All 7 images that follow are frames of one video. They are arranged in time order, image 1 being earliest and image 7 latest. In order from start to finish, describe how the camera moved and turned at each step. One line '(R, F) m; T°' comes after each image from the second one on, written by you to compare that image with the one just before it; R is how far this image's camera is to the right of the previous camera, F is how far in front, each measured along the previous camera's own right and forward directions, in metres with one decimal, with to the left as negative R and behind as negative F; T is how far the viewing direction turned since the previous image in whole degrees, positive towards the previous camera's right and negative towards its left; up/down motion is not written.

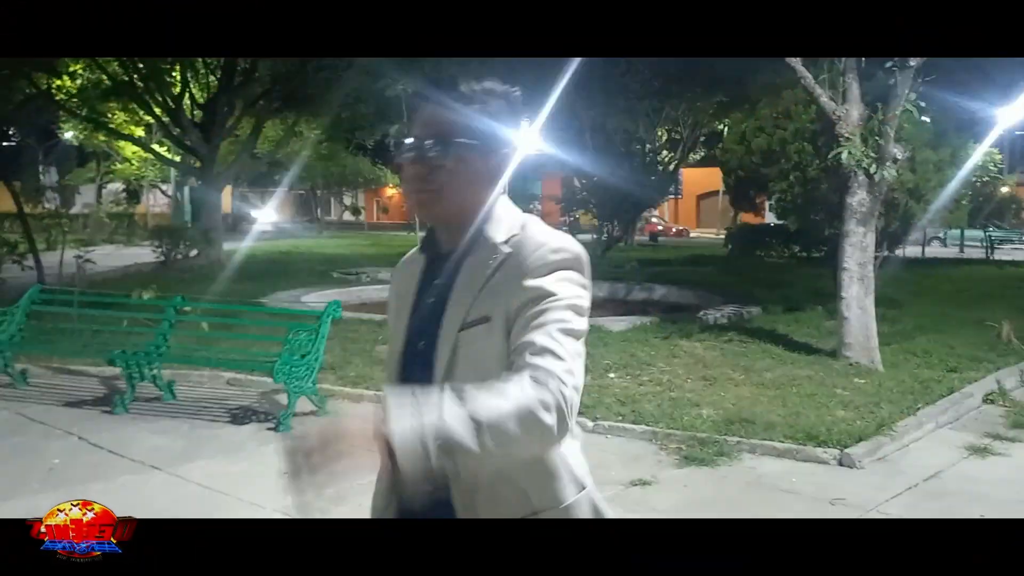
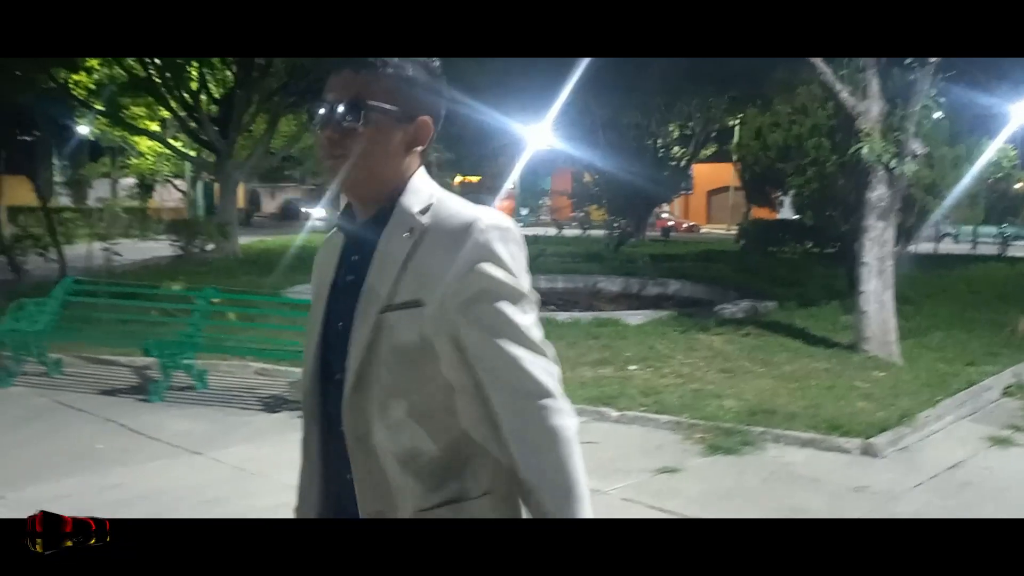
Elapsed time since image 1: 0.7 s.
(-0.1, -0.1) m; -1°
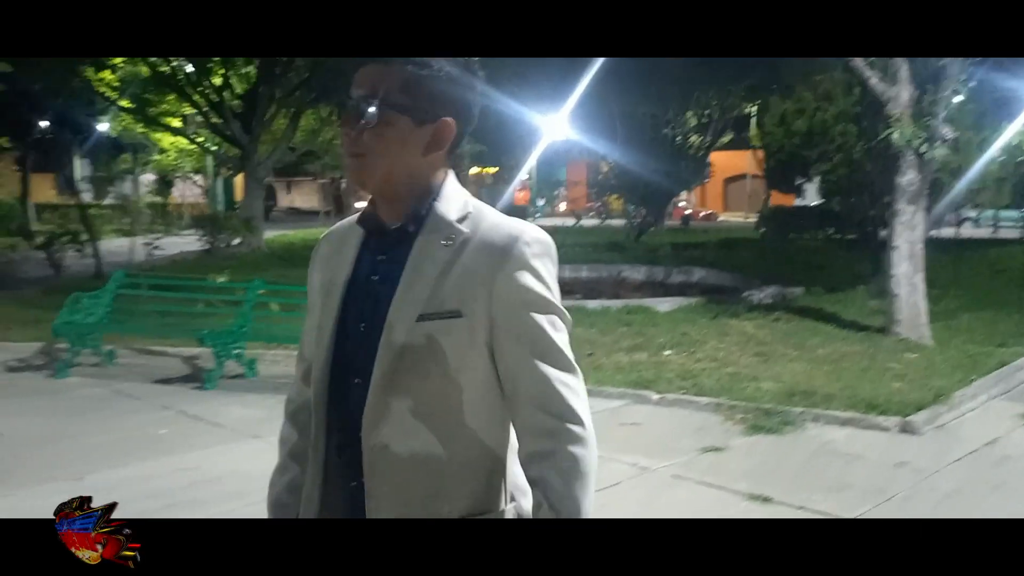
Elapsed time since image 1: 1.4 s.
(-0.2, -0.2) m; -1°
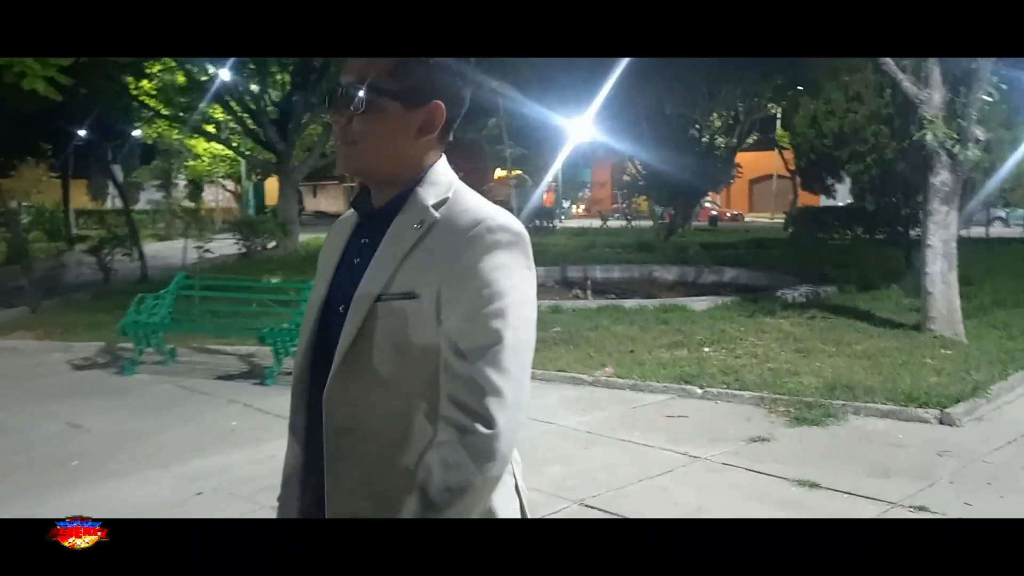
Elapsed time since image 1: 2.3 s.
(-0.2, -0.2) m; -1°
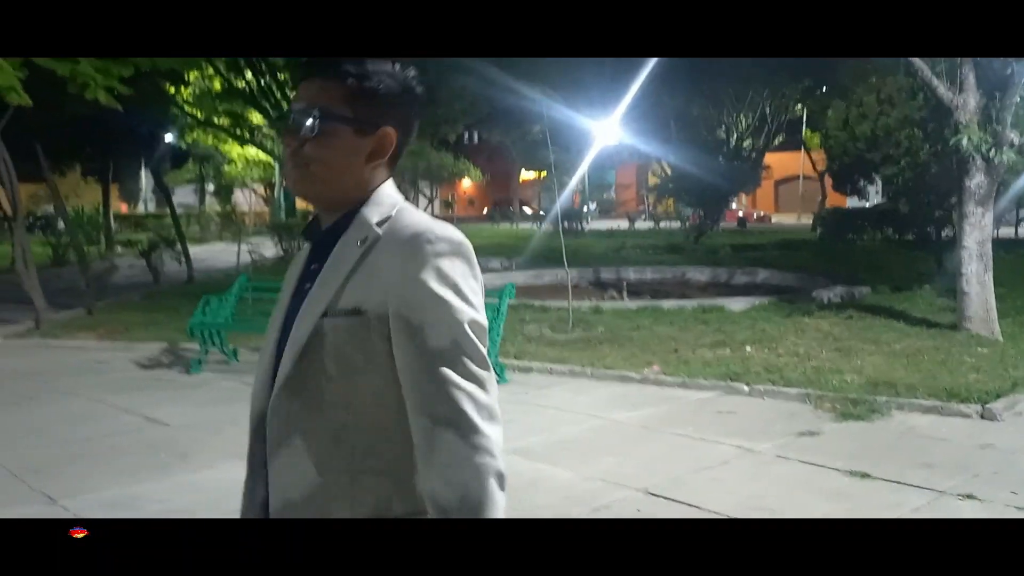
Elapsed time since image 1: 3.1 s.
(-0.2, -0.3) m; -1°
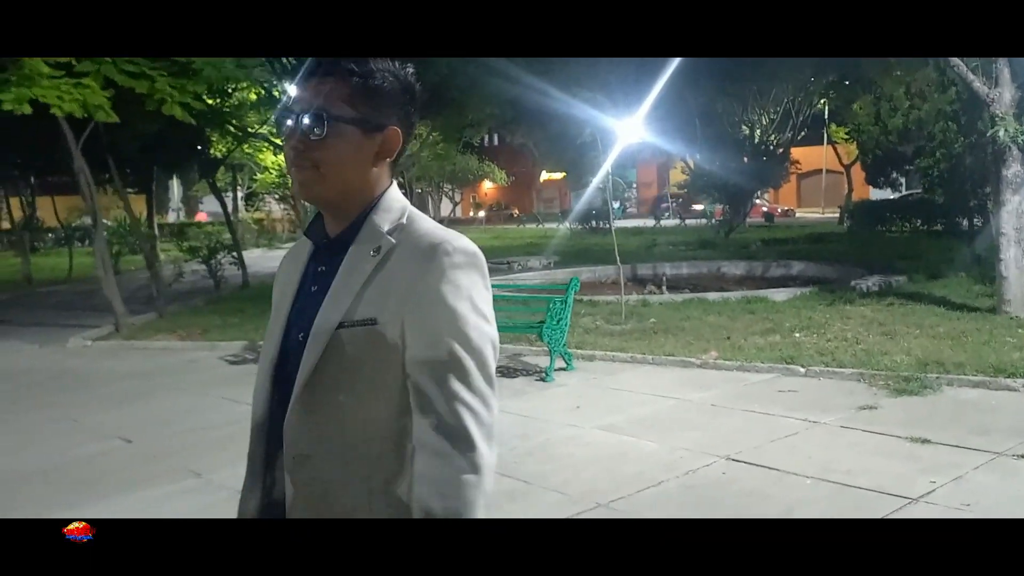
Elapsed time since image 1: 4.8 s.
(-0.4, -0.5) m; -1°
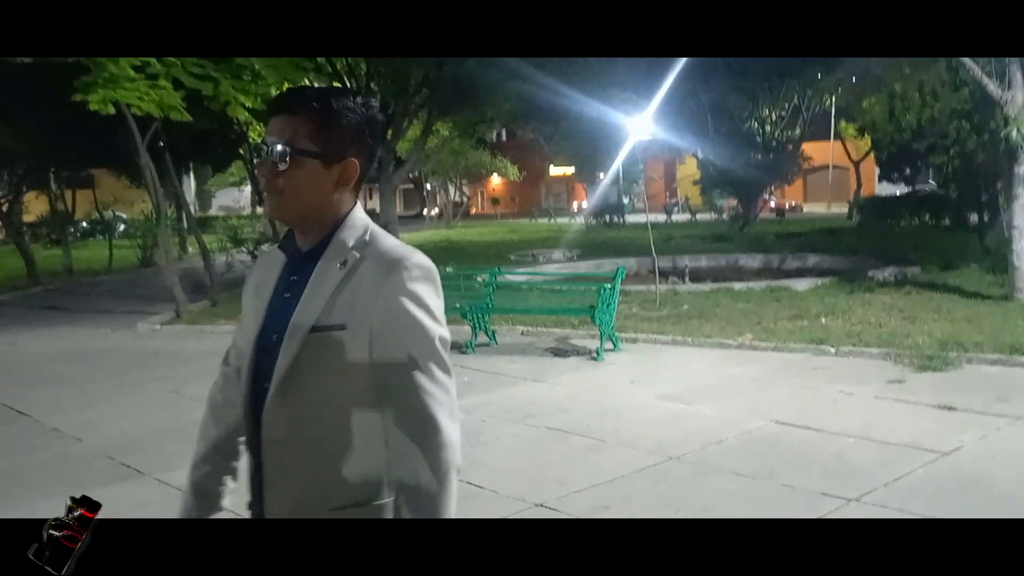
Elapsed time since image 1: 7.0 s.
(-0.4, -0.6) m; 0°
